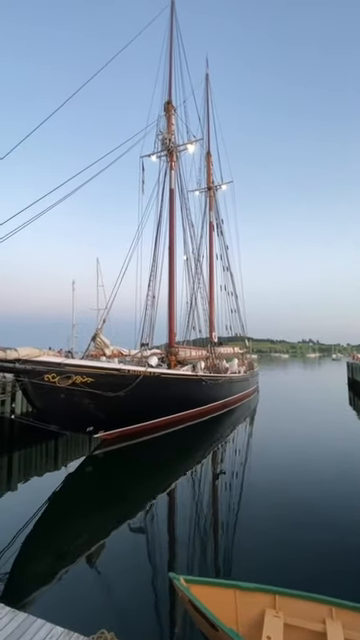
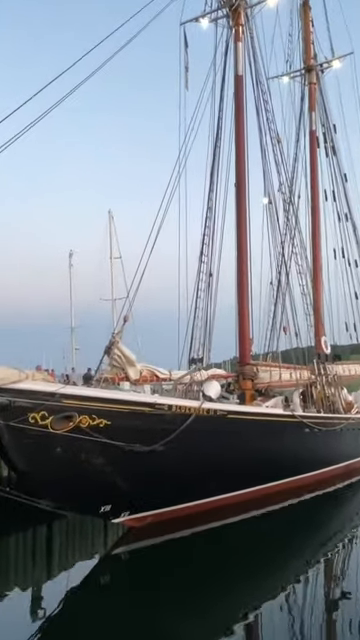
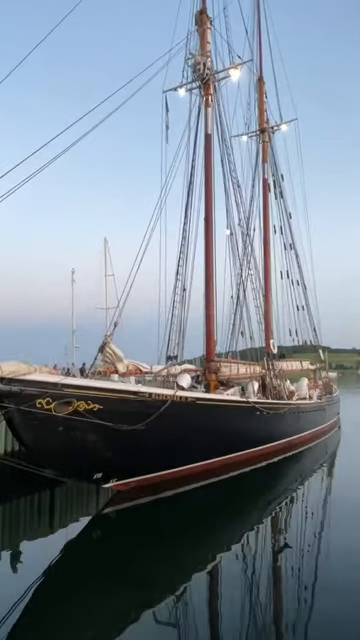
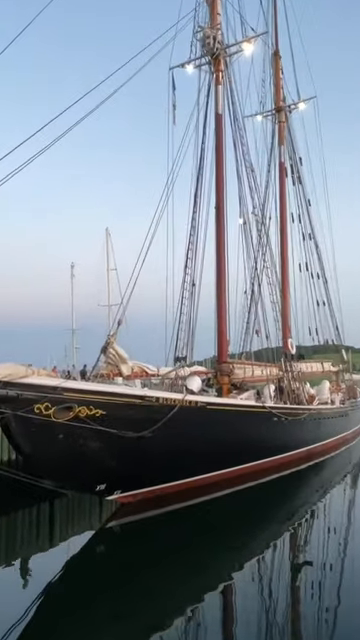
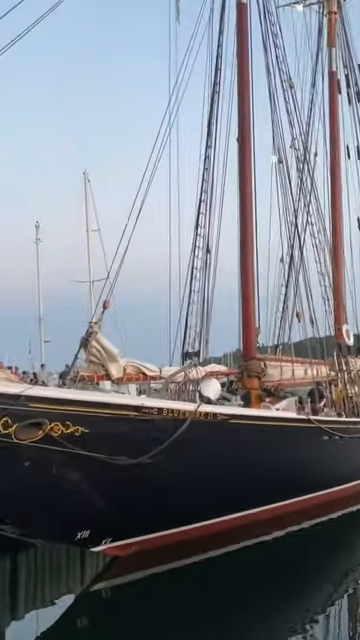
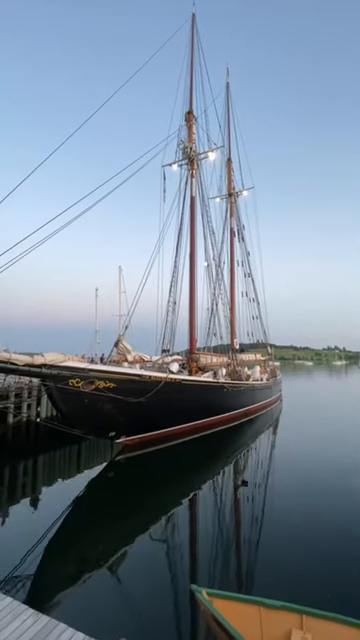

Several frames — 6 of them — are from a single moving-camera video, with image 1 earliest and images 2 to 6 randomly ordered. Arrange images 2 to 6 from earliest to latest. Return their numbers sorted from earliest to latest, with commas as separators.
6, 3, 4, 2, 5
